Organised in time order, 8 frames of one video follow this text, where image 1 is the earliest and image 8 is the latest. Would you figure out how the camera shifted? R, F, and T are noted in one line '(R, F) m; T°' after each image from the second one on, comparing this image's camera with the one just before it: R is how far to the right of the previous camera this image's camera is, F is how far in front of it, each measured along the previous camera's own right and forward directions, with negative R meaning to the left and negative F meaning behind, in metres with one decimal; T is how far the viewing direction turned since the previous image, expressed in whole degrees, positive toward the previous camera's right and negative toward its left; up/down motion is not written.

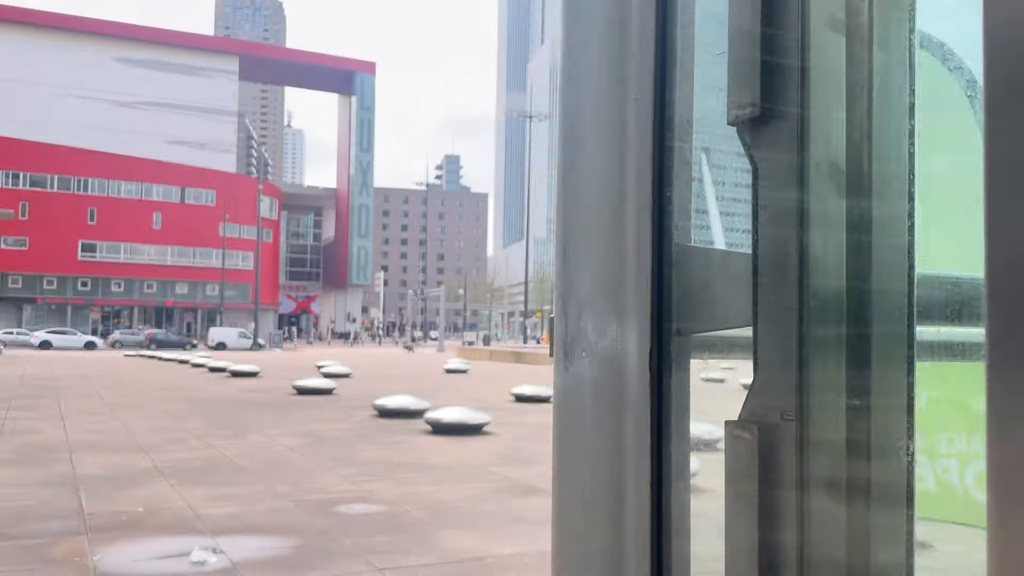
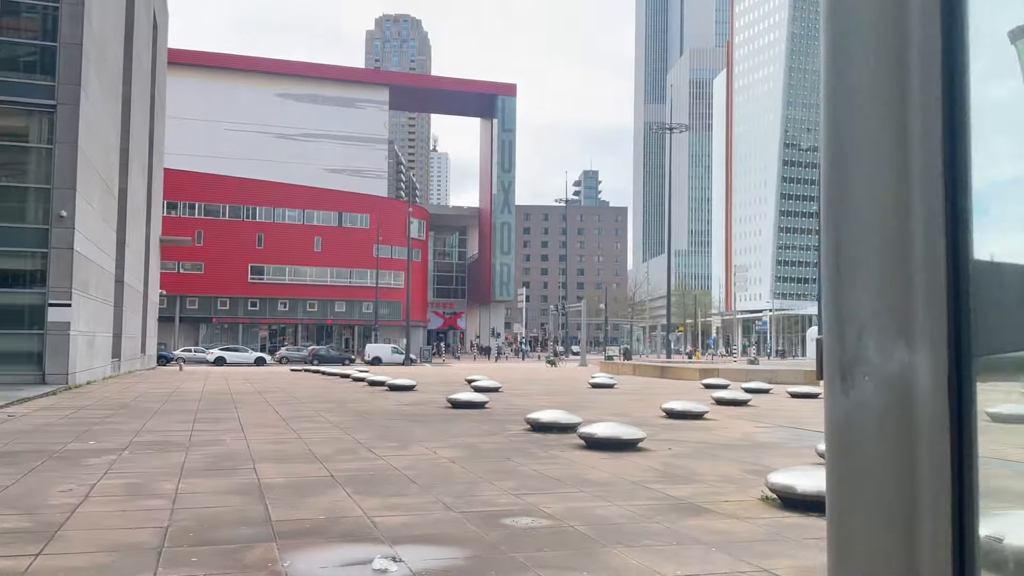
(-0.2, 0.0) m; -10°
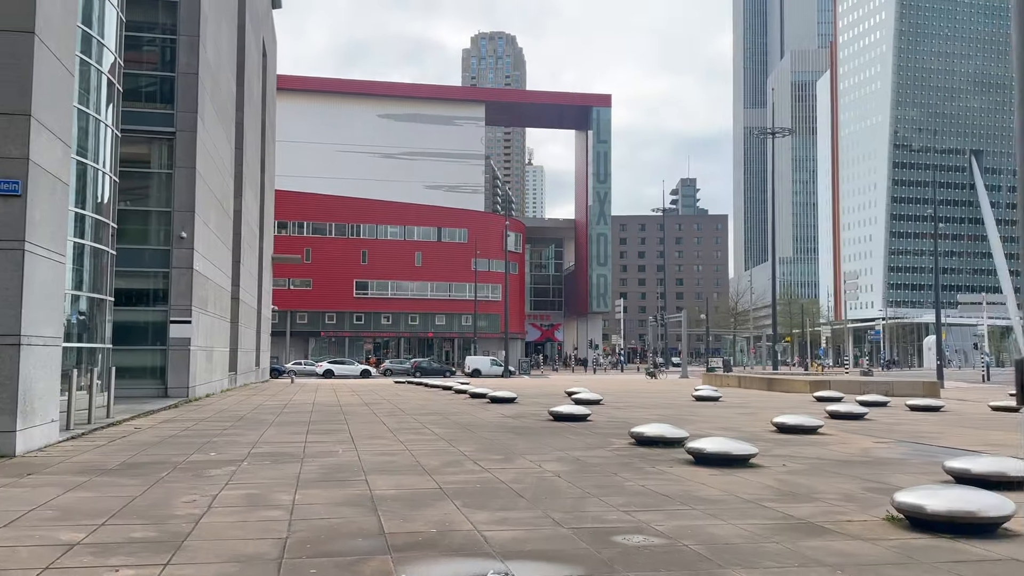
(-0.1, 0.0) m; -7°
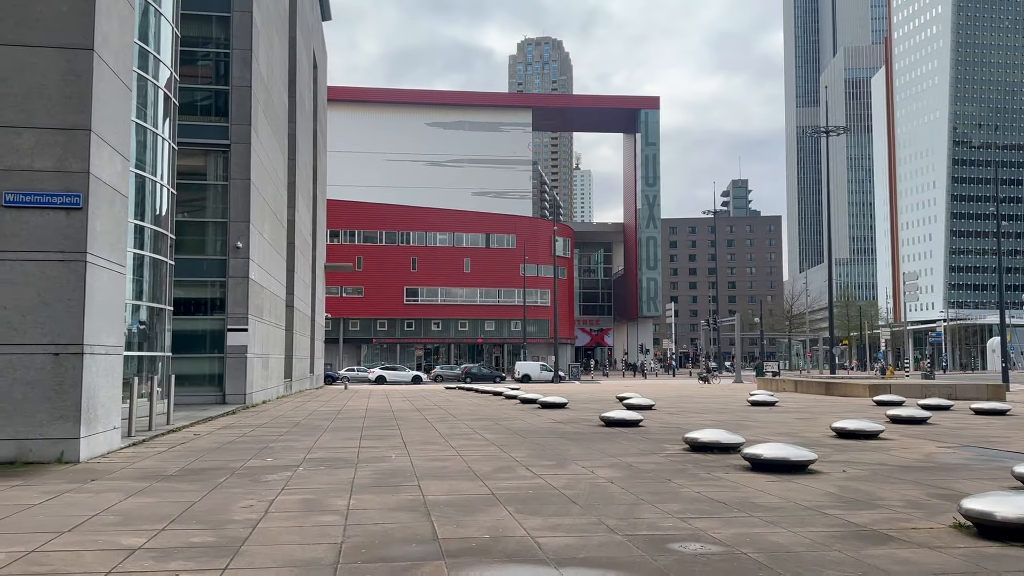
(0.0, 0.0) m; -4°
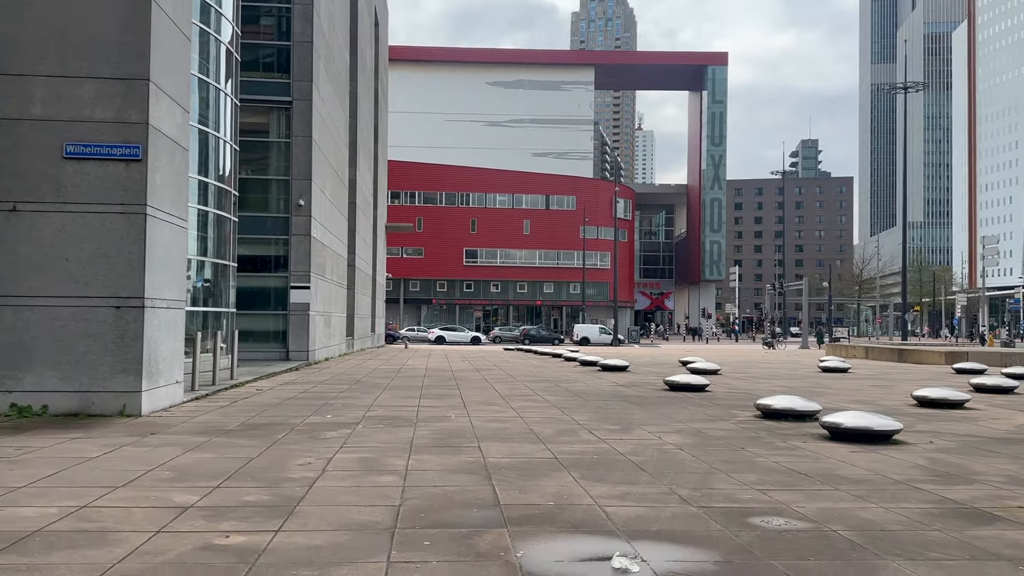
(-0.1, +0.5) m; -4°
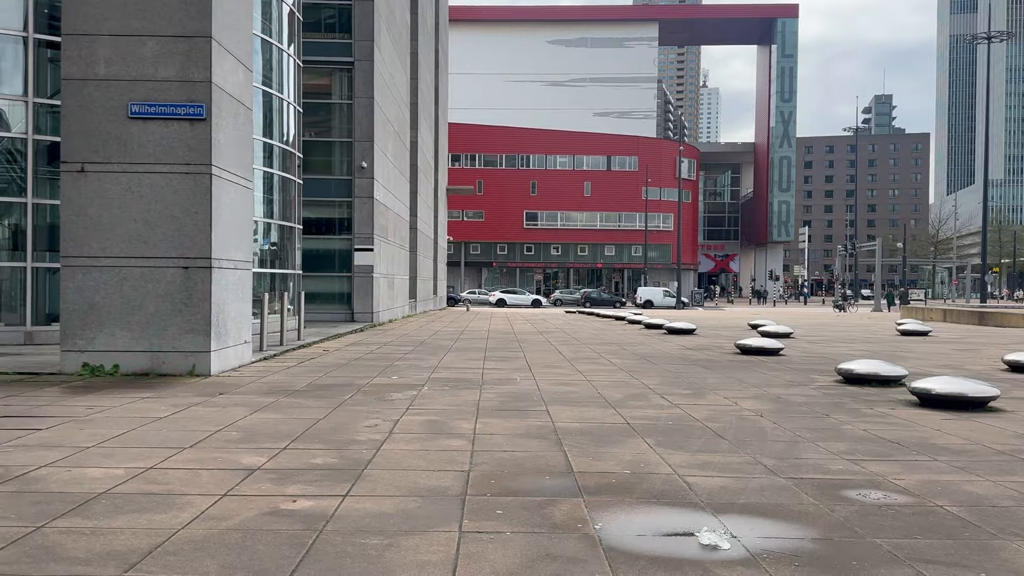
(-0.1, +0.4) m; -4°
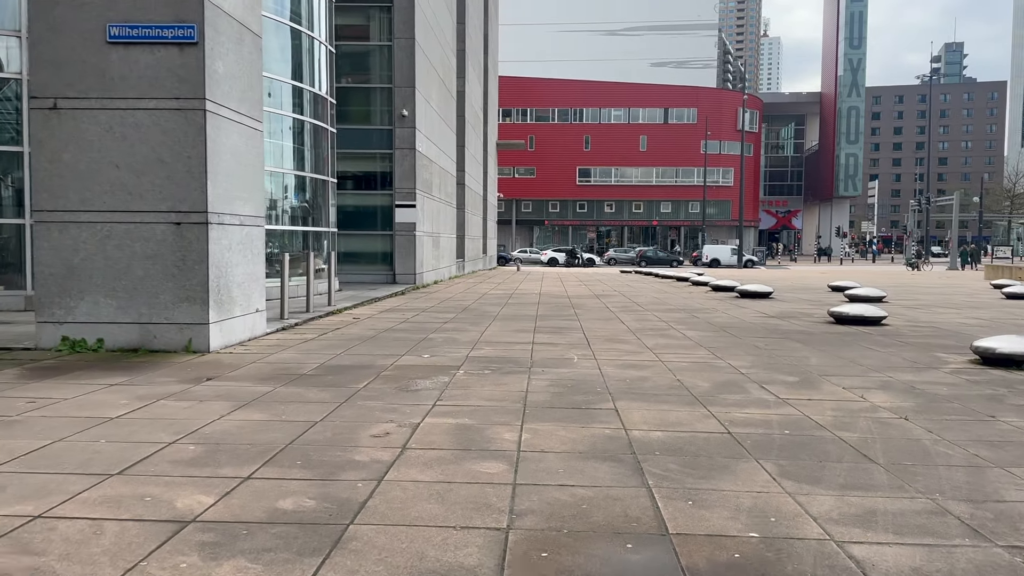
(-0.1, +2.1) m; -4°
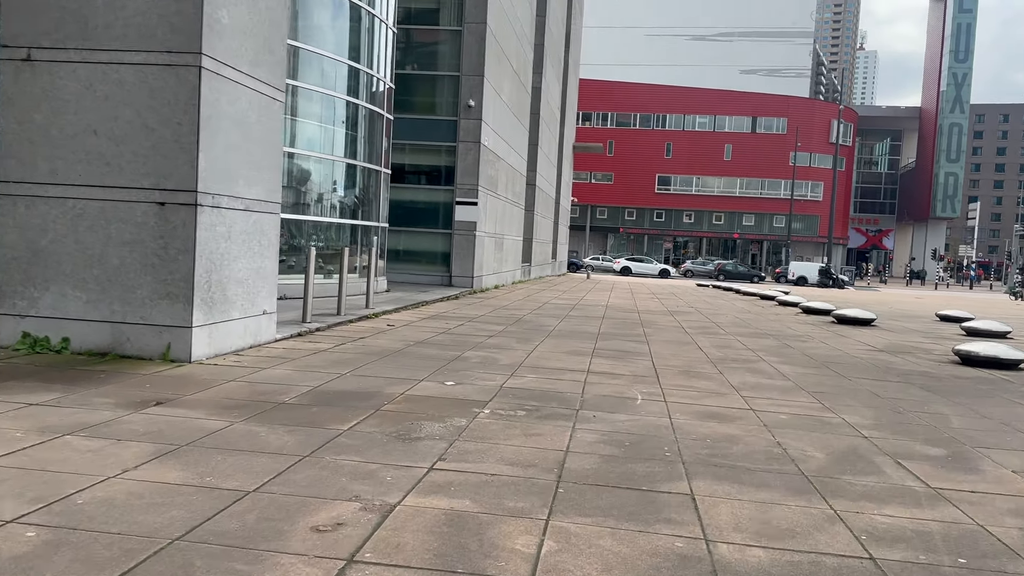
(+0.2, +2.0) m; -5°
